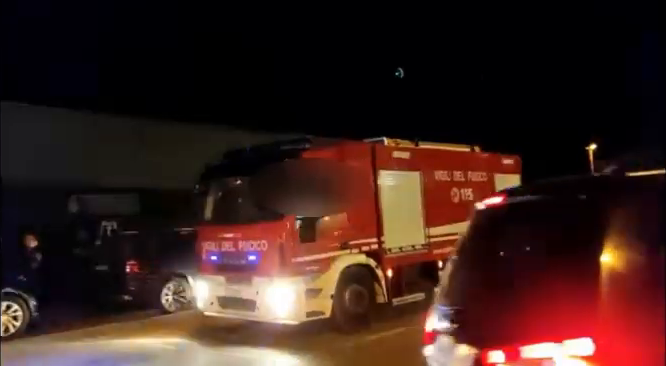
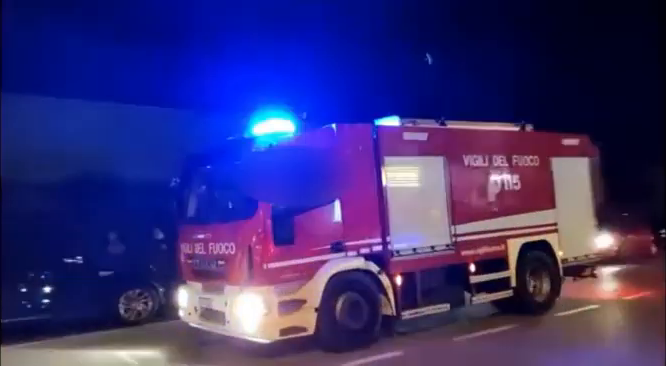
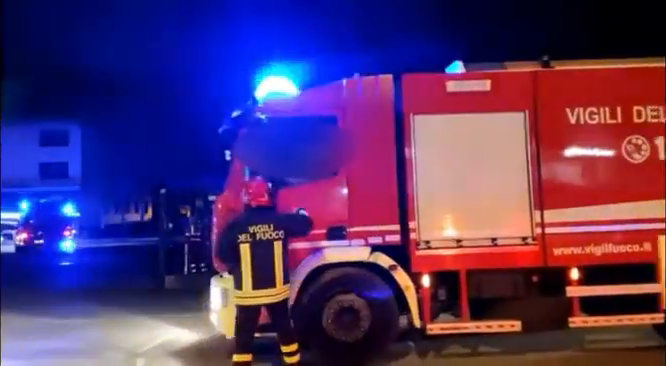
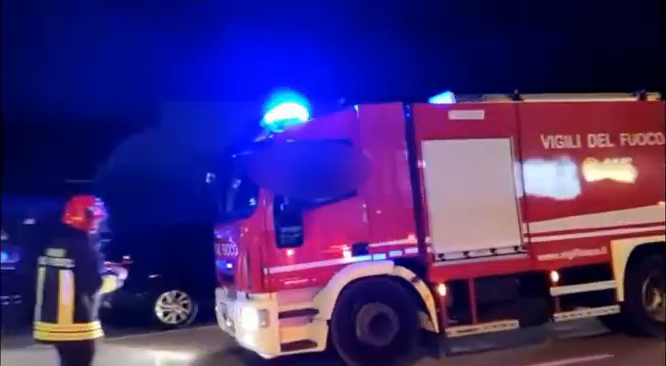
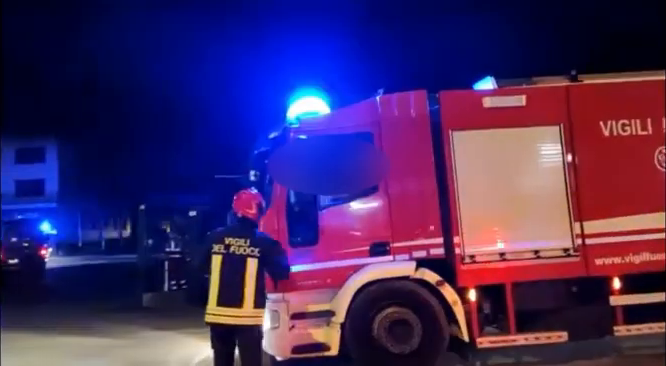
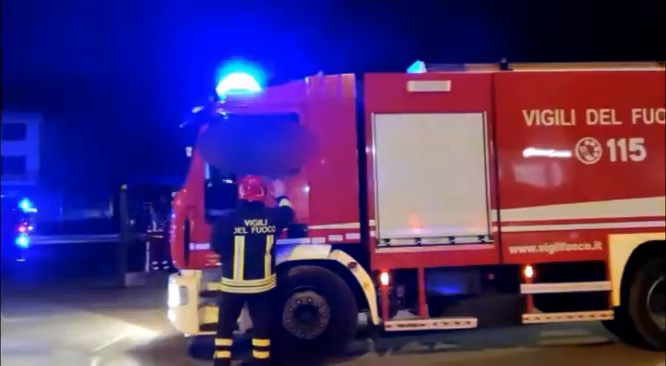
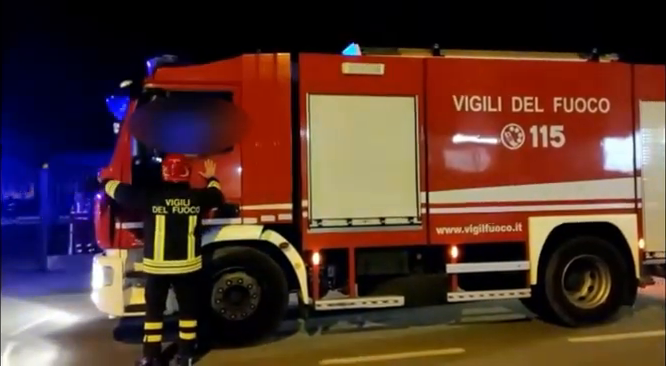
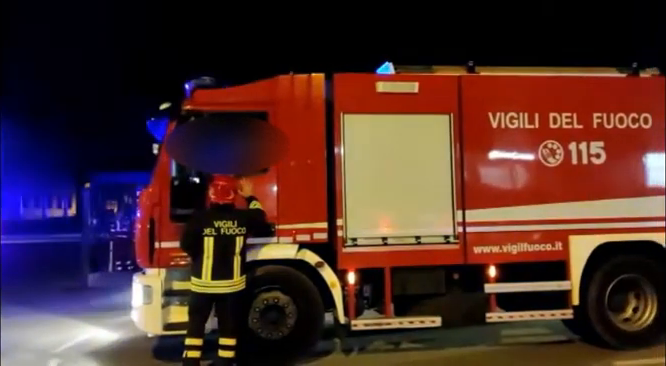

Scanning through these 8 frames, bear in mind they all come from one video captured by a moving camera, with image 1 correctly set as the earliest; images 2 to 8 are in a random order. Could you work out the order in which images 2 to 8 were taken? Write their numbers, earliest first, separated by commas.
2, 4, 5, 3, 6, 8, 7
